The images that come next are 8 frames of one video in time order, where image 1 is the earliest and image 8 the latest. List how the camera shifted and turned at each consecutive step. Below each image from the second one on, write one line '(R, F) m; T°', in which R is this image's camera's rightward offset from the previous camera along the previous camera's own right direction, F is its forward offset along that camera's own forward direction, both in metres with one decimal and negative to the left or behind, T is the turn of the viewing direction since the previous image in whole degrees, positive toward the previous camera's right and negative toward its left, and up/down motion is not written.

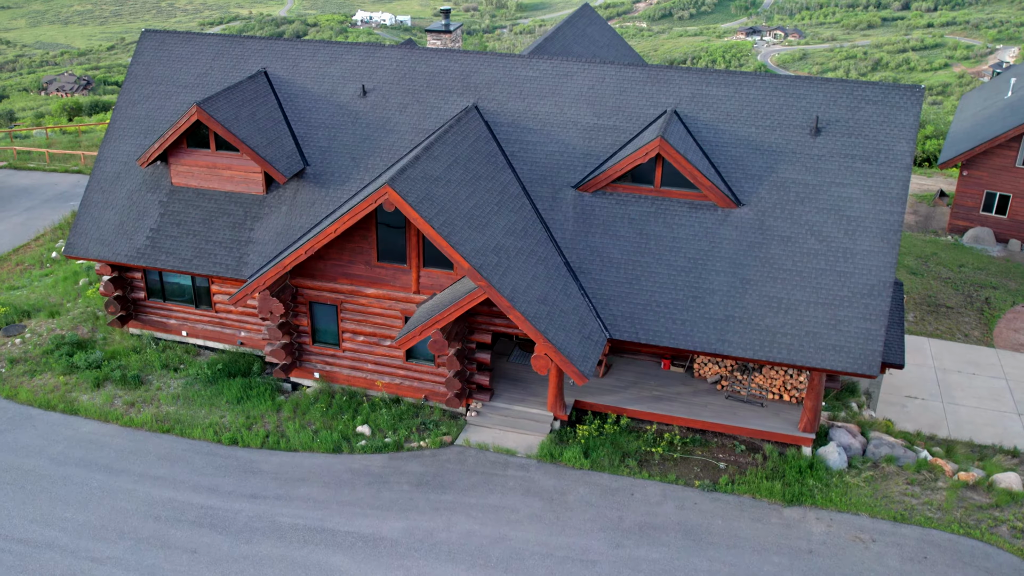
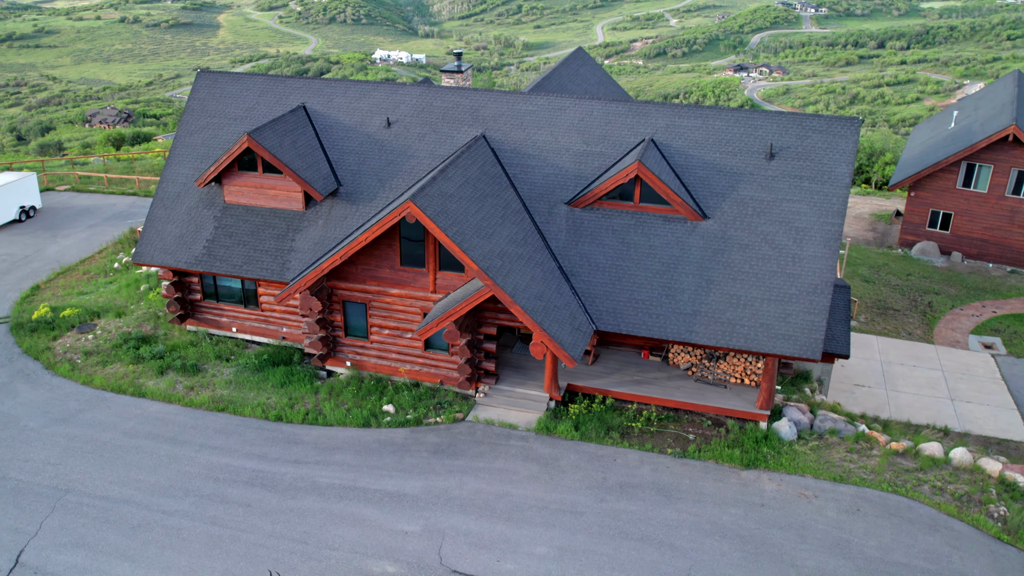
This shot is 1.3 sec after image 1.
(+0.1, -1.9) m; -1°
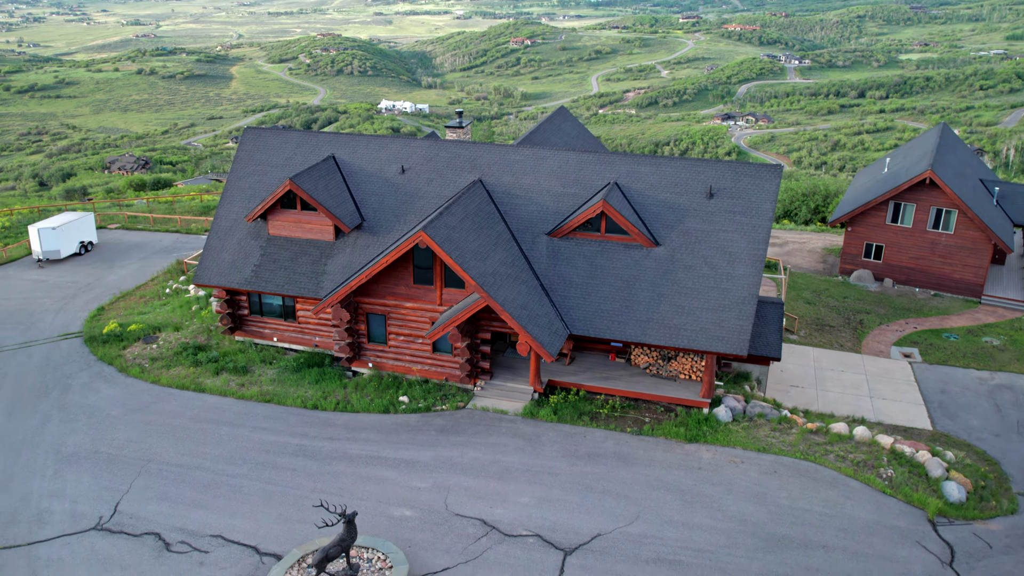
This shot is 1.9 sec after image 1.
(+0.2, -2.9) m; 0°
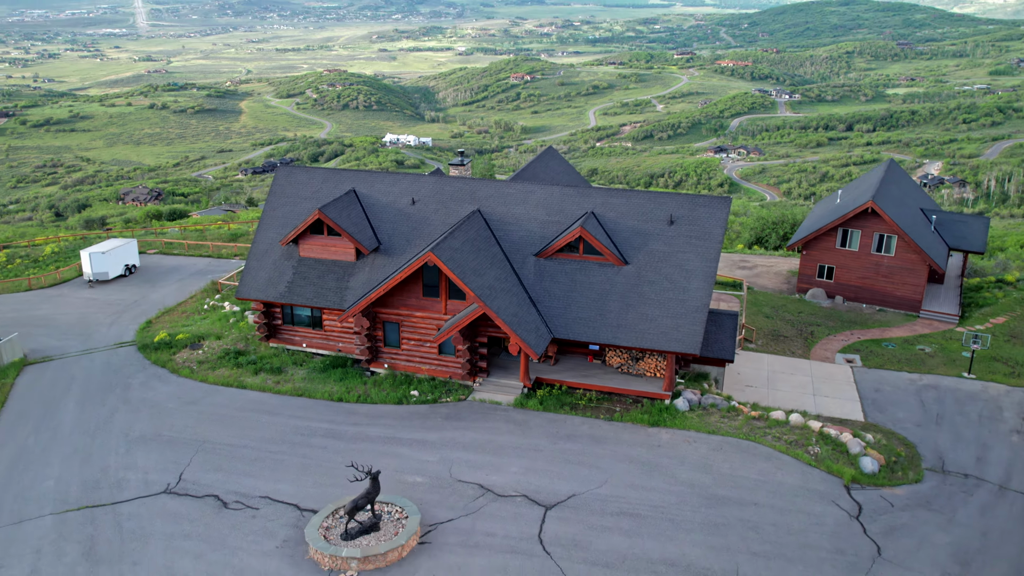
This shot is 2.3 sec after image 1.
(+0.2, -2.9) m; 0°
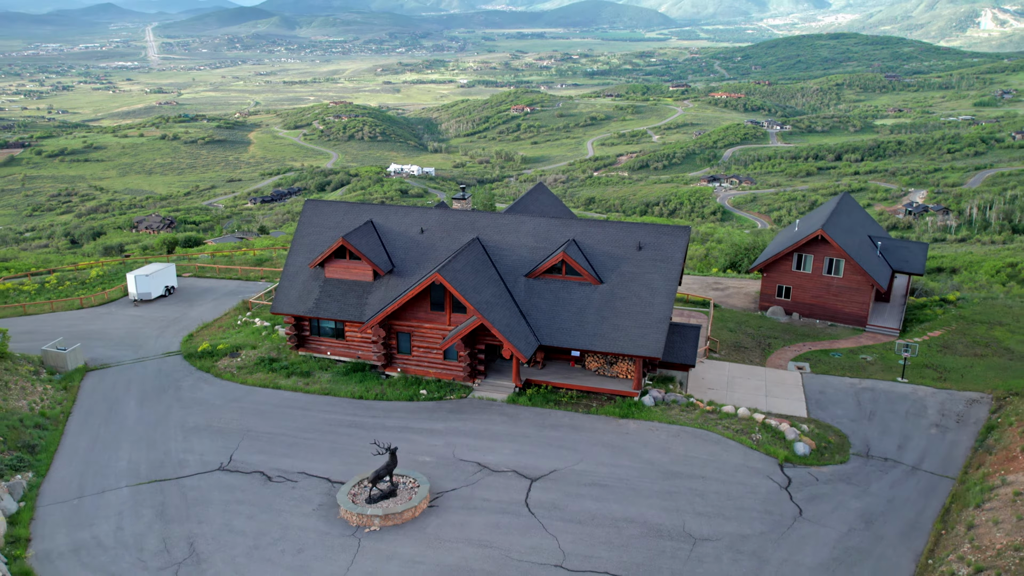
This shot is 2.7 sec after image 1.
(+0.2, -3.3) m; 0°
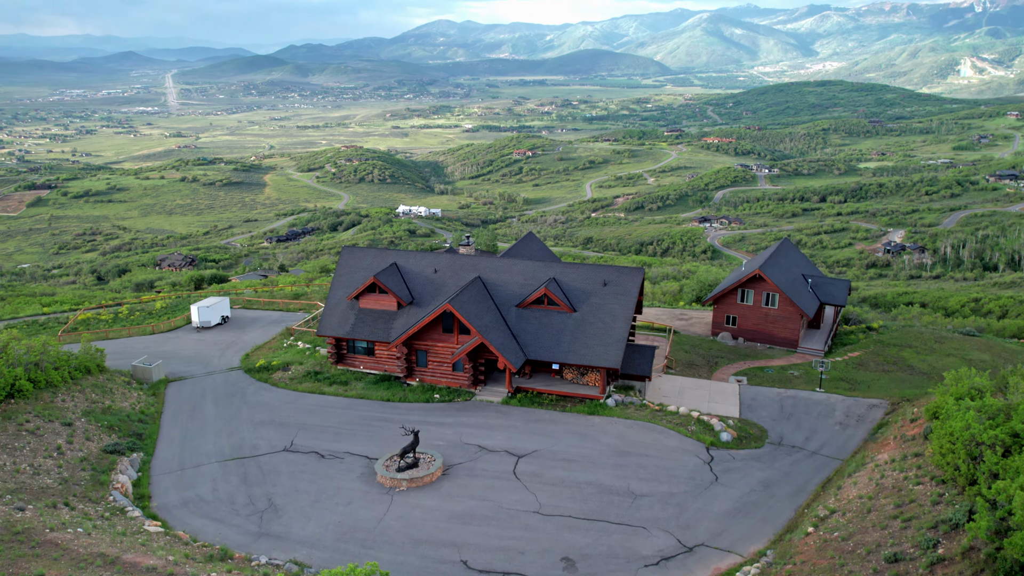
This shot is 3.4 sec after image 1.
(+0.4, -6.1) m; 0°
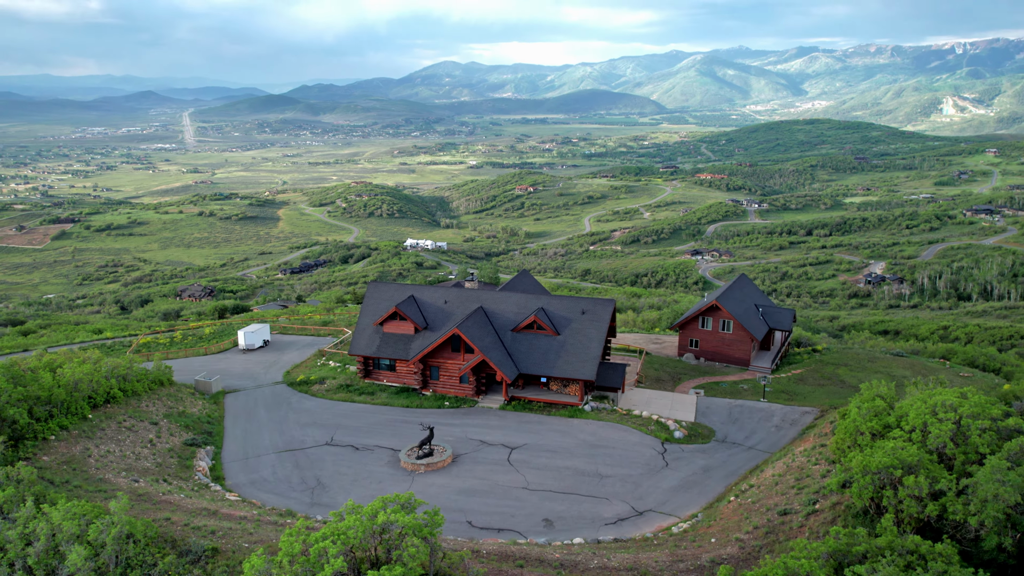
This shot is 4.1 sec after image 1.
(+0.3, -6.4) m; 0°
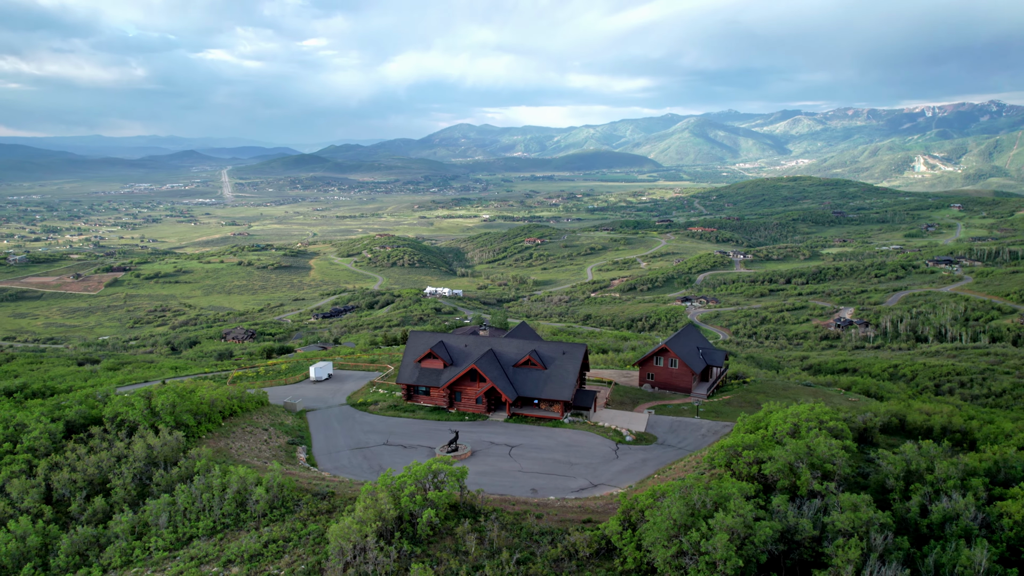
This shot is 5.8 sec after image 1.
(+0.8, -13.7) m; -1°
